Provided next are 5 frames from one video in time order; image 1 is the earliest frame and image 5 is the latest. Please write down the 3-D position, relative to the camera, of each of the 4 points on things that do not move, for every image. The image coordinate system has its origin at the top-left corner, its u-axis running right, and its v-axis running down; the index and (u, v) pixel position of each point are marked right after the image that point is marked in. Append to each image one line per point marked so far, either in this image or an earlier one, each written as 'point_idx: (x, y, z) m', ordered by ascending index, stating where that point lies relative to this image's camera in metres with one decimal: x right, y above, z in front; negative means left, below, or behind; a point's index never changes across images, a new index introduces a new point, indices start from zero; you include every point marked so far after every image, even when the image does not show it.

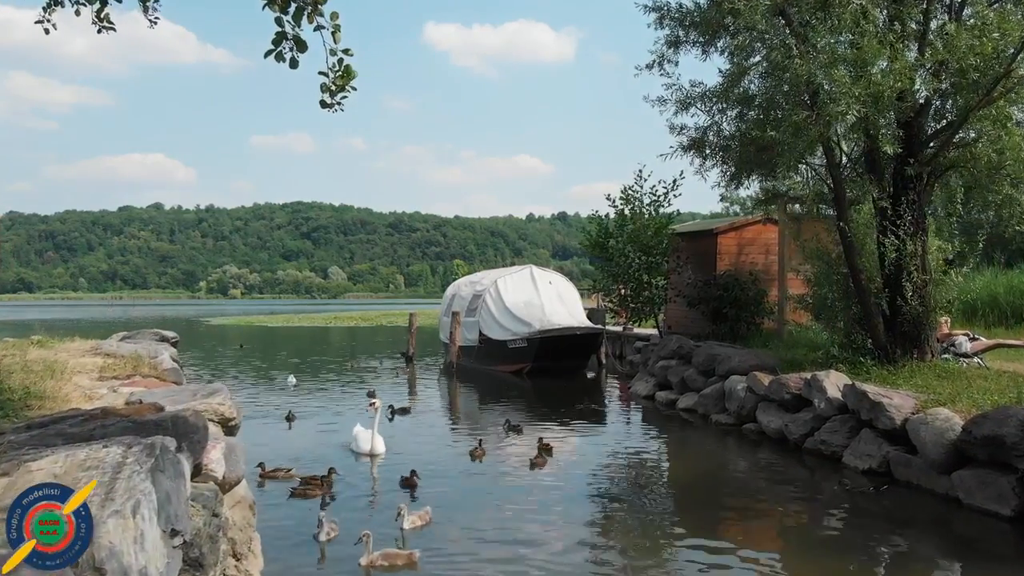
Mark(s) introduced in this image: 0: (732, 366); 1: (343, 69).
0: (+4.9, -1.7, +19.3) m
1: (-1.6, +2.1, +8.1) m
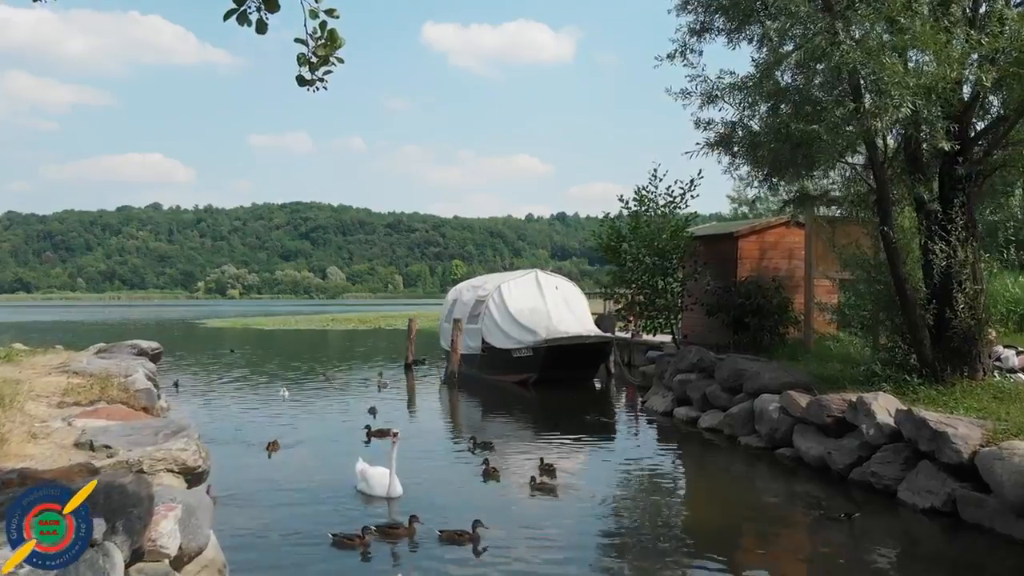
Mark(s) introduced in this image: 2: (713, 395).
0: (+5.1, -1.9, +17.7) m
1: (-1.4, +1.9, +6.5) m
2: (+4.5, -2.4, +19.6) m
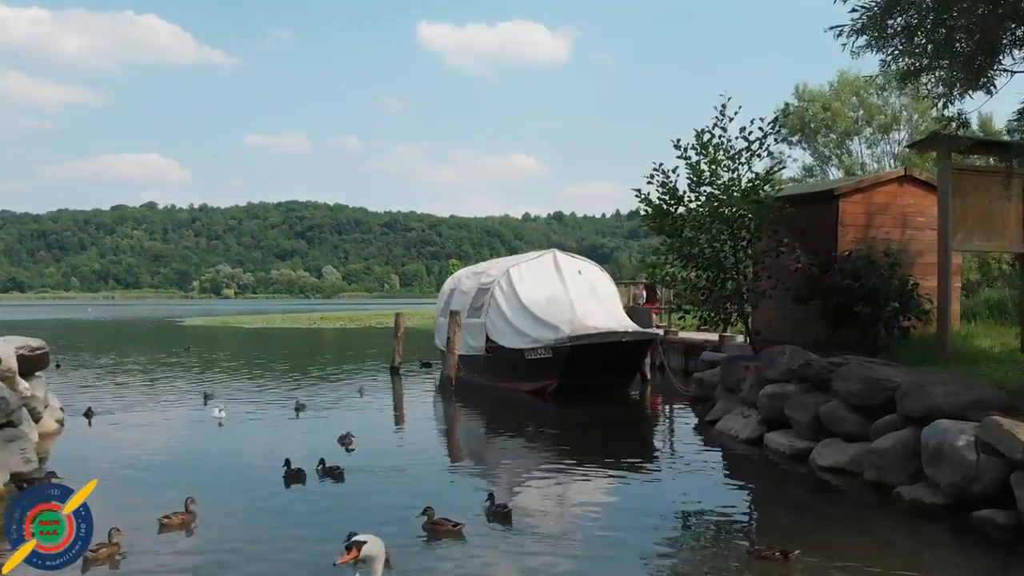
0: (+5.5, -1.5, +11.4) m
1: (-1.0, +2.3, +0.2) m
2: (+4.9, -2.0, +13.3) m
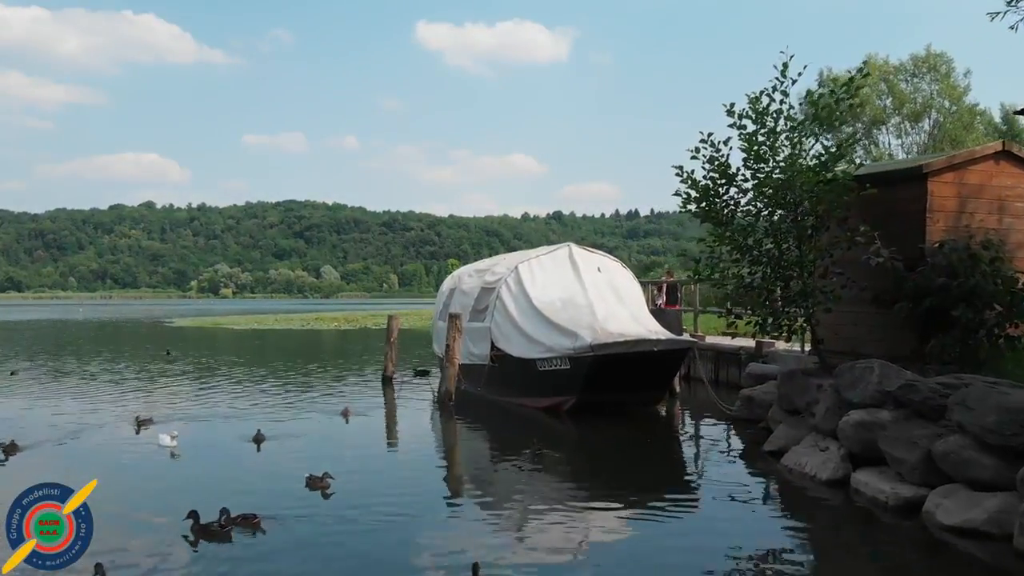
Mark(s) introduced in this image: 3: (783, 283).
0: (+5.7, -1.5, +8.2) m
1: (-0.7, +2.3, -3.0) m
2: (+5.1, -2.0, +10.1) m
3: (+4.6, +0.1, +14.9) m
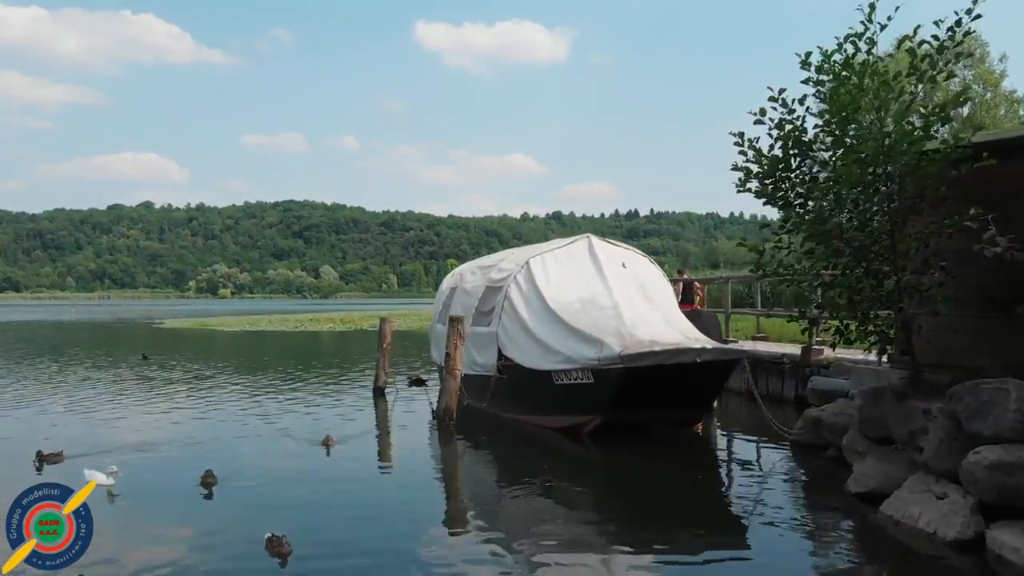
0: (+6.0, -1.5, +5.3) m
1: (-0.5, +2.4, -5.9) m
2: (+5.4, -1.9, +7.2) m
3: (+4.8, +0.1, +12.0) m
